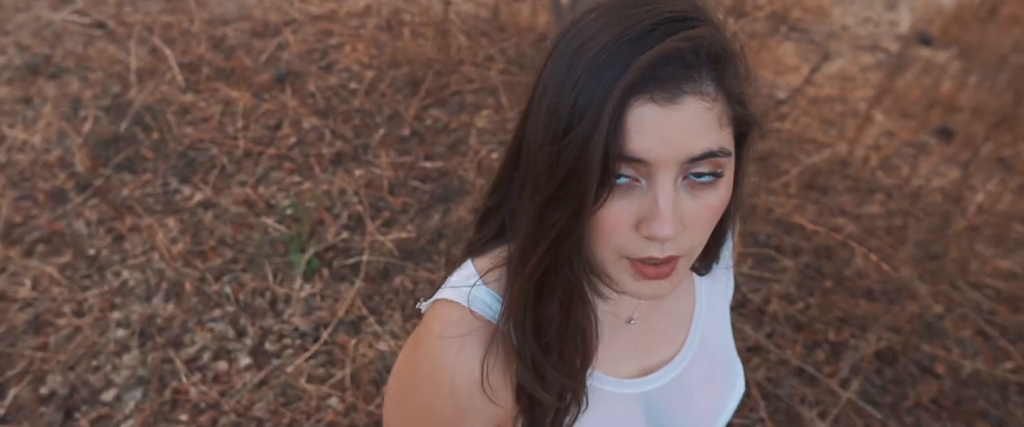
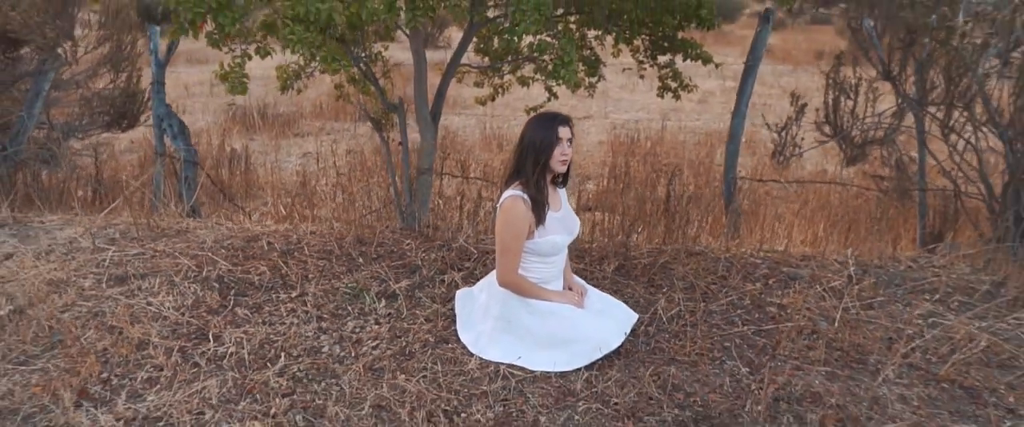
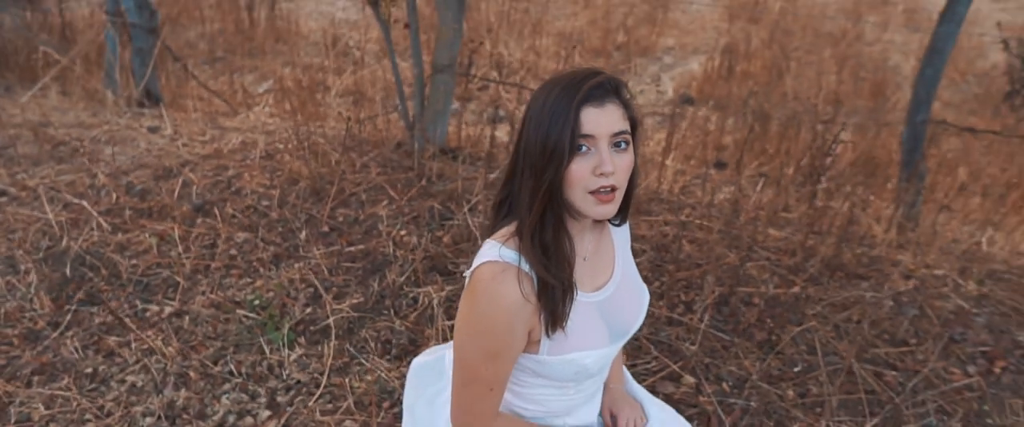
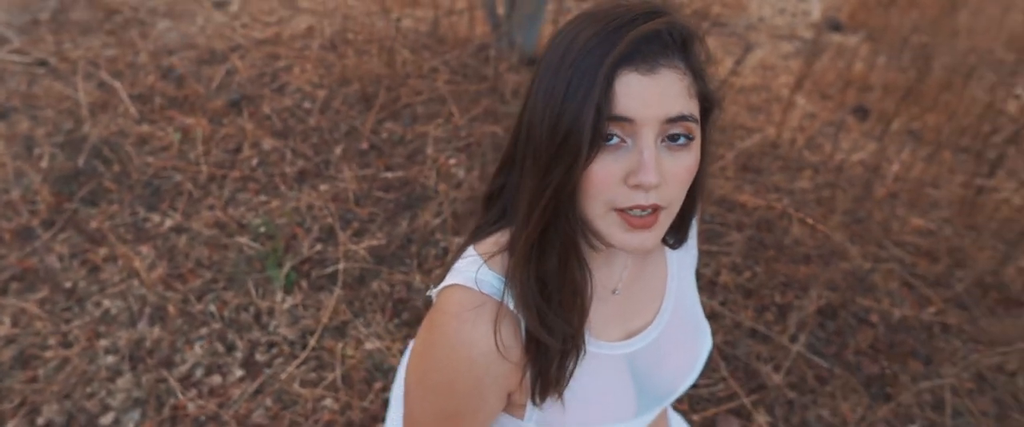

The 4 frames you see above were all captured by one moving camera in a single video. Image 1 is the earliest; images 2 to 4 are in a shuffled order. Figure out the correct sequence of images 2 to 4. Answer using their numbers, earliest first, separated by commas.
4, 3, 2
